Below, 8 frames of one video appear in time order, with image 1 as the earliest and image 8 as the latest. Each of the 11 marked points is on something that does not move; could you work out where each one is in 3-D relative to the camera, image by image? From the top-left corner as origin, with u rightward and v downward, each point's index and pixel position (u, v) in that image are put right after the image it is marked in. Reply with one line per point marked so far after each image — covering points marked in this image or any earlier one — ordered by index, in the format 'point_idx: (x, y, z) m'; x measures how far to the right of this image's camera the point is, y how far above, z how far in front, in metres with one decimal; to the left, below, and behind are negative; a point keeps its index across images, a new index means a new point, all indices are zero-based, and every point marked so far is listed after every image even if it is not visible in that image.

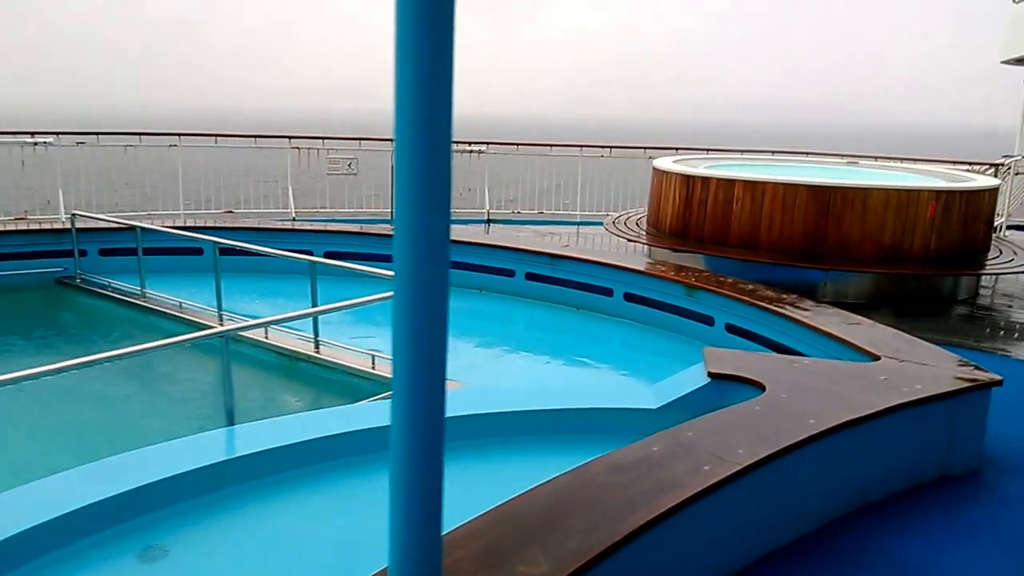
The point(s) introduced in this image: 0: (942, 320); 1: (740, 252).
0: (+2.9, -0.2, +5.9) m
1: (+1.7, +0.3, +6.5) m
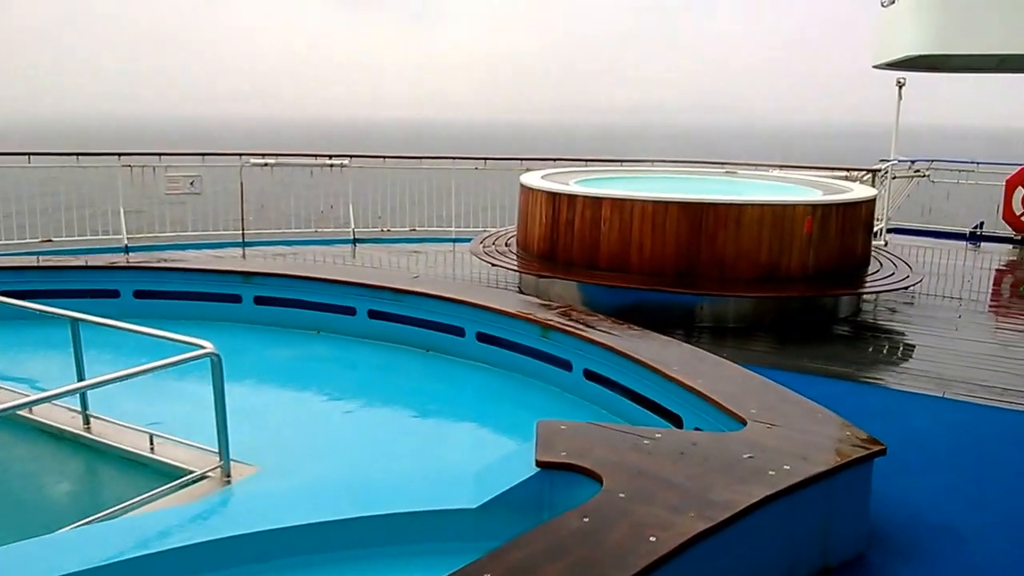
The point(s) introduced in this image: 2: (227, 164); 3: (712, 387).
0: (+2.0, -0.4, +5.5) m
1: (+0.7, +0.1, +5.9) m
2: (-3.0, +1.3, +9.0) m
3: (+0.8, -0.4, +3.5) m
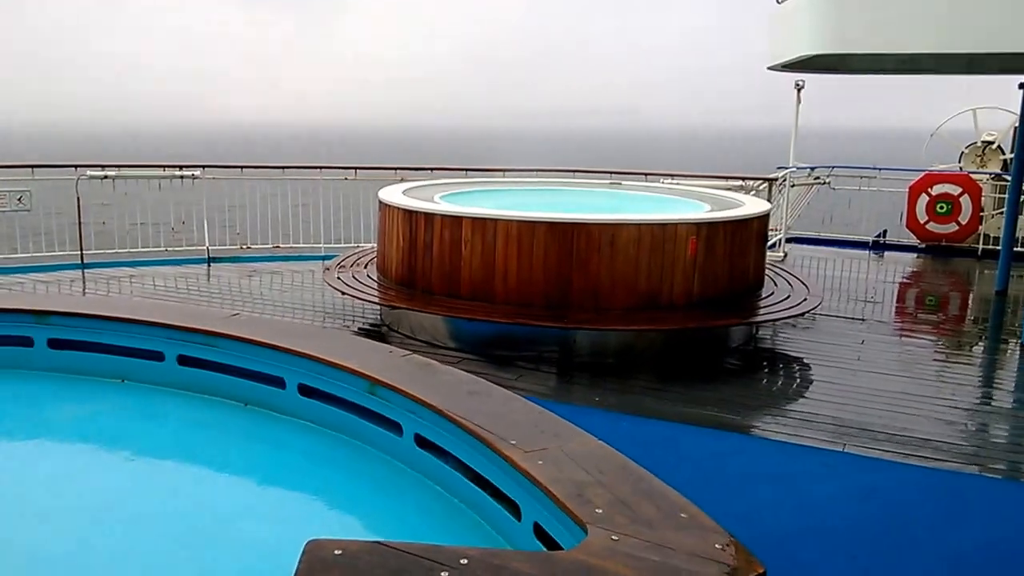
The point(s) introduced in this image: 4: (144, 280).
0: (+1.1, -0.5, +4.9) m
1: (-0.2, -0.1, +5.2) m
2: (-4.2, +1.0, +7.9) m
3: (+0.1, -0.6, +2.7) m
4: (-3.0, +0.1, +7.1) m
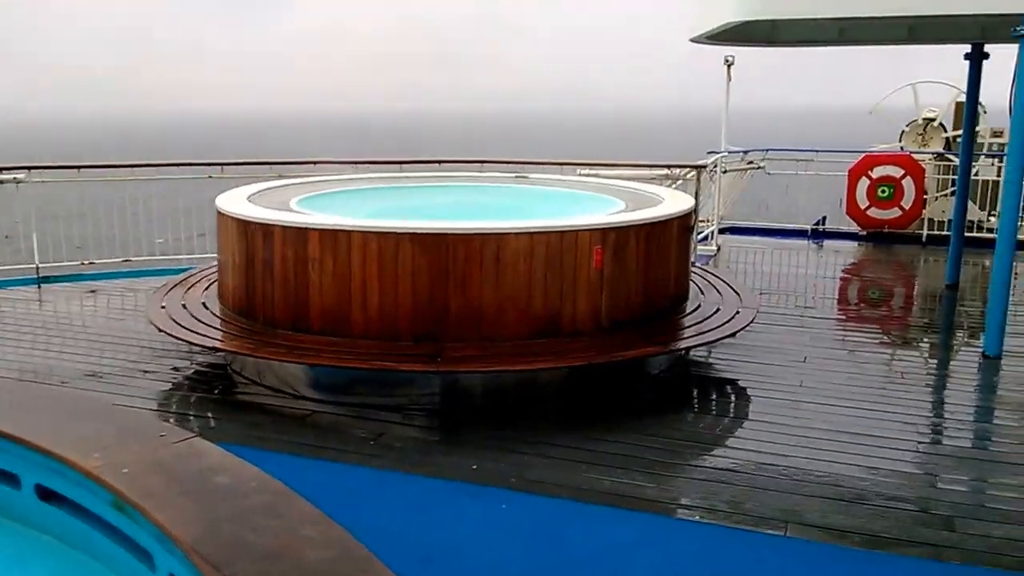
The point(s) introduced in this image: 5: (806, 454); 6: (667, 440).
0: (+0.5, -0.6, +3.8) m
1: (-0.9, -0.3, +4.1) m
2: (-5.1, +0.8, +6.5) m
3: (-0.4, -0.8, +1.7) m
4: (-3.8, -0.2, +5.8) m
5: (+1.2, -0.7, +3.6) m
6: (+0.7, -0.7, +3.7) m
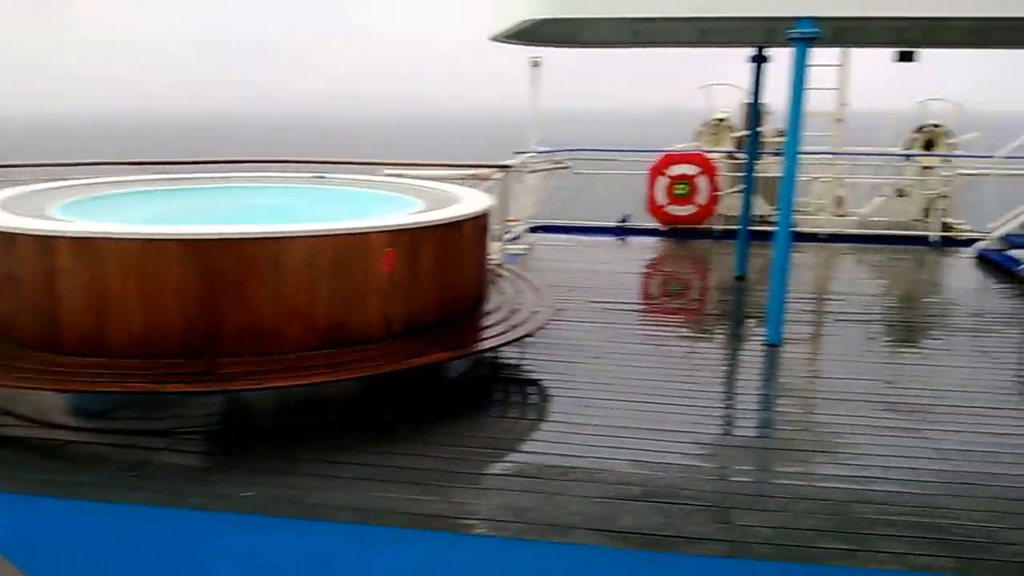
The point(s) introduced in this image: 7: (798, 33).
0: (-0.4, -0.7, +3.7) m
1: (-1.8, -0.3, +3.7) m
2: (-6.4, +0.6, +5.3) m
3: (-0.8, -0.8, +1.4) m
4: (-5.0, -0.3, +4.8) m
5: (+0.4, -0.7, +3.6) m
6: (-0.2, -0.7, +3.6) m
7: (+1.5, +1.4, +4.6) m
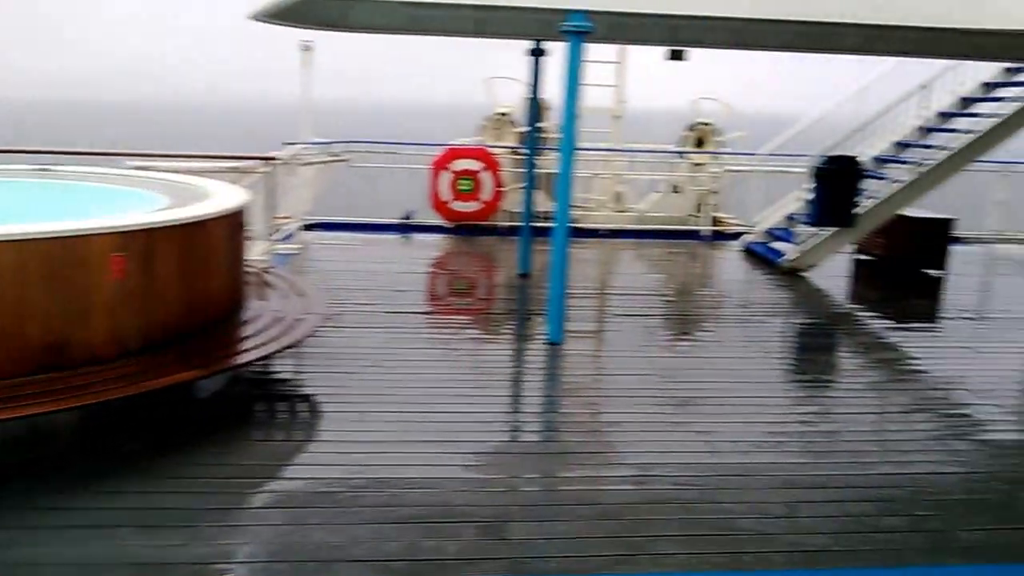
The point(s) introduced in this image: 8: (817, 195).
0: (-1.3, -0.7, +3.2) m
1: (-2.7, -0.4, +2.8) m
2: (-7.6, +0.4, +3.4) m
3: (-1.2, -0.9, +0.9) m
4: (-6.1, -0.5, +3.2) m
5: (-0.5, -0.7, +3.3) m
6: (-1.1, -0.7, +3.1) m
7: (+0.3, +1.4, +4.5) m
8: (+2.4, +0.7, +6.8) m
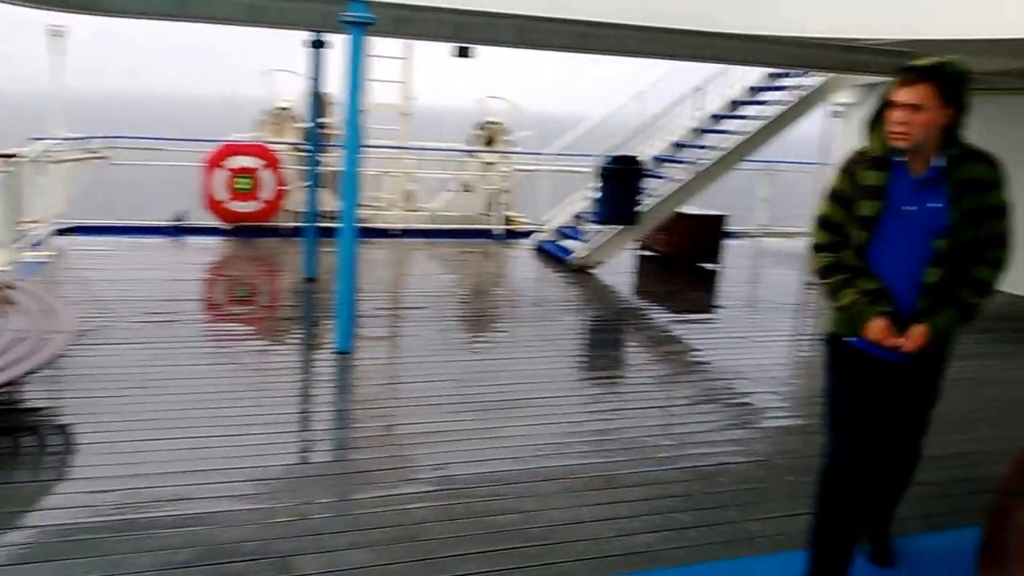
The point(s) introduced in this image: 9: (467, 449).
0: (-2.0, -0.8, +2.6) m
1: (-3.3, -0.5, +2.0) m
2: (-8.1, +0.1, +1.3) m
3: (-1.3, -0.9, +0.4) m
4: (-6.6, -0.7, +1.5) m
5: (-1.2, -0.8, +2.9) m
6: (-1.8, -0.8, +2.6) m
7: (-0.8, +1.3, +4.3) m
8: (+0.7, +0.8, +7.1) m
9: (-0.2, -0.7, +3.5) m
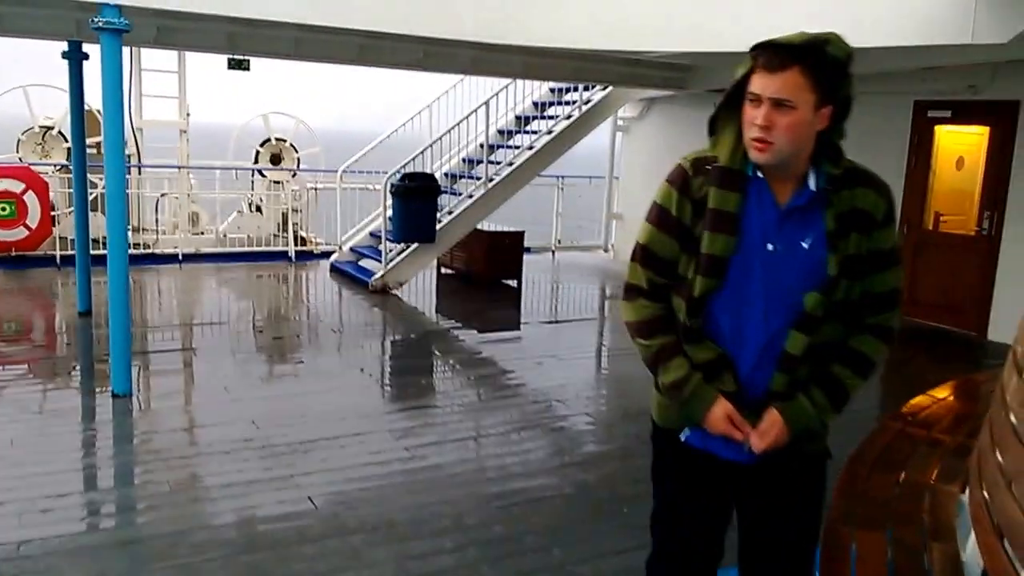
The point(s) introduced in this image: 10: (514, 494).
0: (-2.5, -1.0, +1.9) m
1: (-3.6, -0.8, +1.0) m
2: (-8.2, -0.4, -0.8) m
3: (-1.3, -1.0, -0.1) m
4: (-6.7, -1.2, -0.3) m
5: (-1.8, -0.9, +2.4) m
6: (-2.2, -1.0, +2.0) m
7: (-1.8, +1.2, +3.8) m
8: (-0.9, +0.6, +6.9) m
9: (-0.9, -0.8, +3.2) m
10: (0.0, -0.8, +3.3) m
